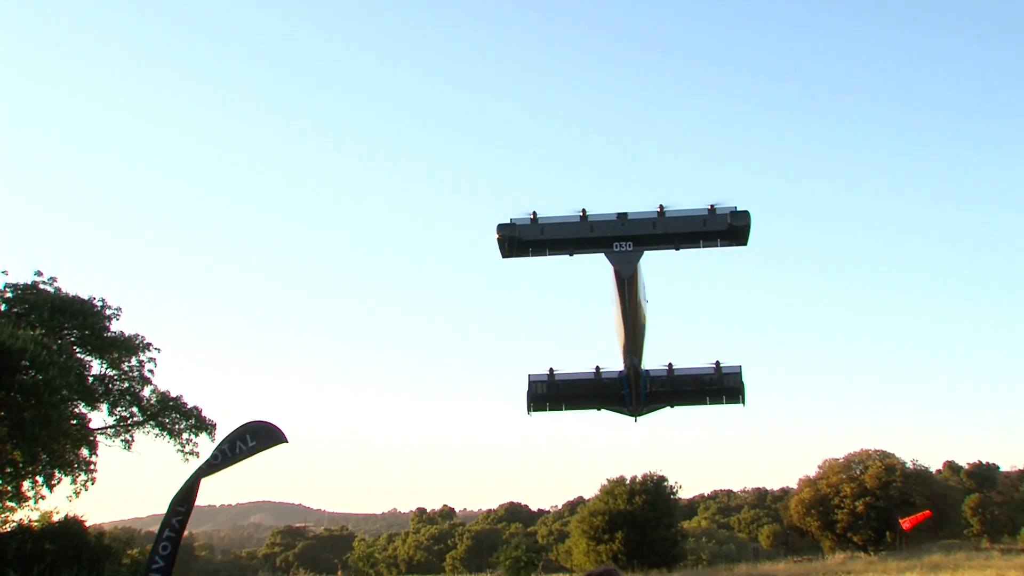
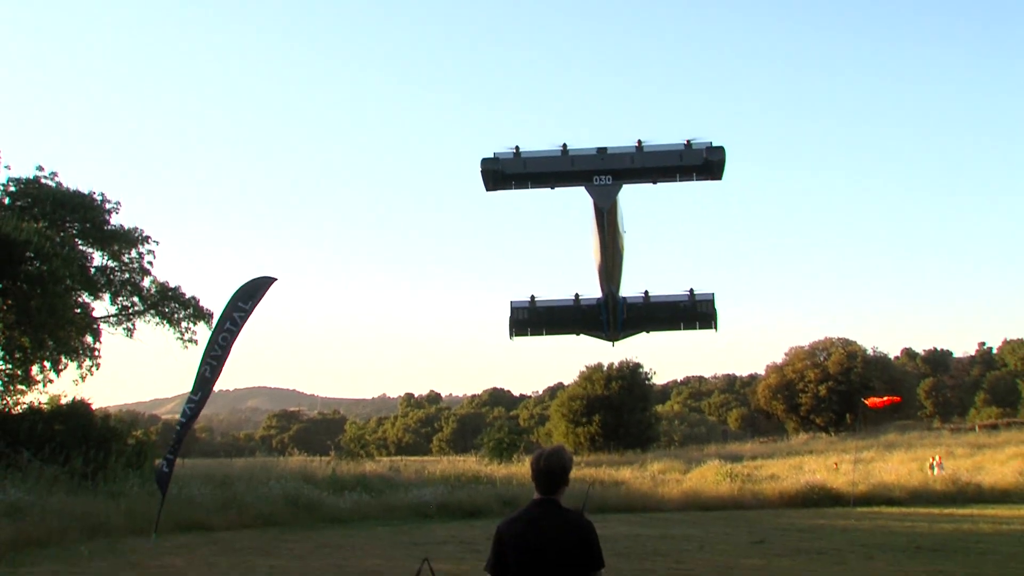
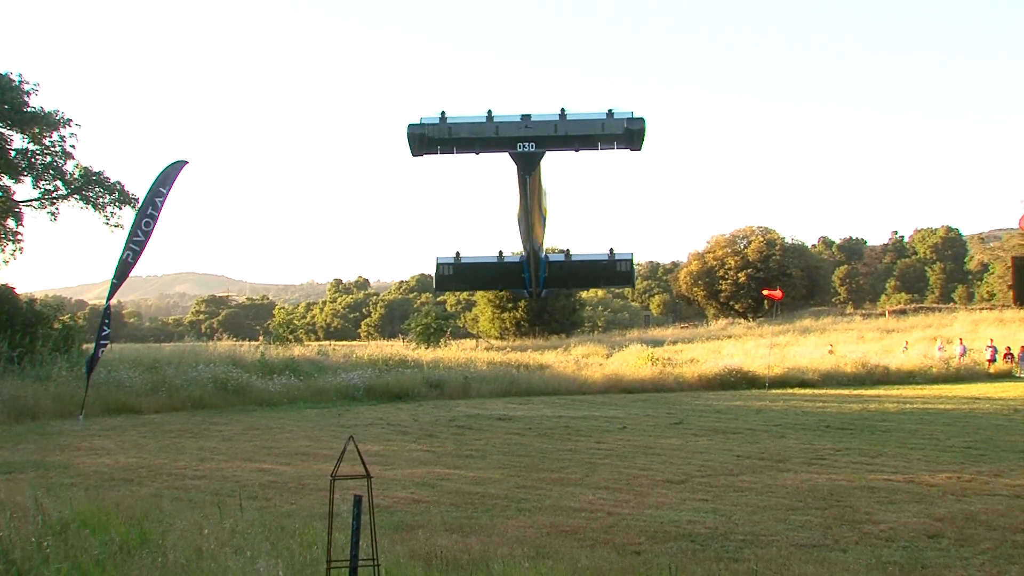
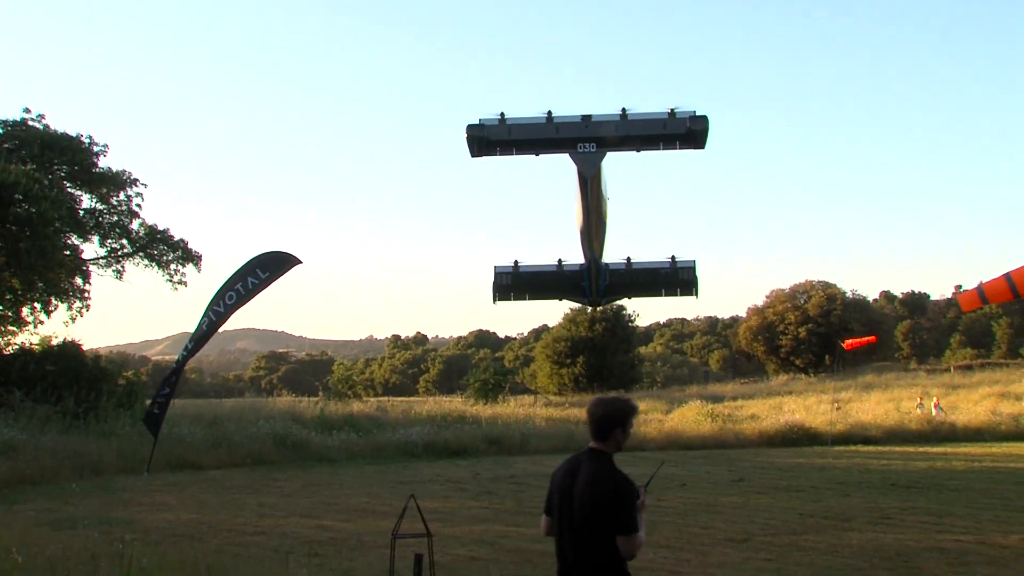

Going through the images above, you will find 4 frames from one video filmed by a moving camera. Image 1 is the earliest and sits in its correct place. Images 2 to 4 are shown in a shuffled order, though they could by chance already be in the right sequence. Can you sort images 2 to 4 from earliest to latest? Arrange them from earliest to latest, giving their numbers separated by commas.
2, 4, 3
